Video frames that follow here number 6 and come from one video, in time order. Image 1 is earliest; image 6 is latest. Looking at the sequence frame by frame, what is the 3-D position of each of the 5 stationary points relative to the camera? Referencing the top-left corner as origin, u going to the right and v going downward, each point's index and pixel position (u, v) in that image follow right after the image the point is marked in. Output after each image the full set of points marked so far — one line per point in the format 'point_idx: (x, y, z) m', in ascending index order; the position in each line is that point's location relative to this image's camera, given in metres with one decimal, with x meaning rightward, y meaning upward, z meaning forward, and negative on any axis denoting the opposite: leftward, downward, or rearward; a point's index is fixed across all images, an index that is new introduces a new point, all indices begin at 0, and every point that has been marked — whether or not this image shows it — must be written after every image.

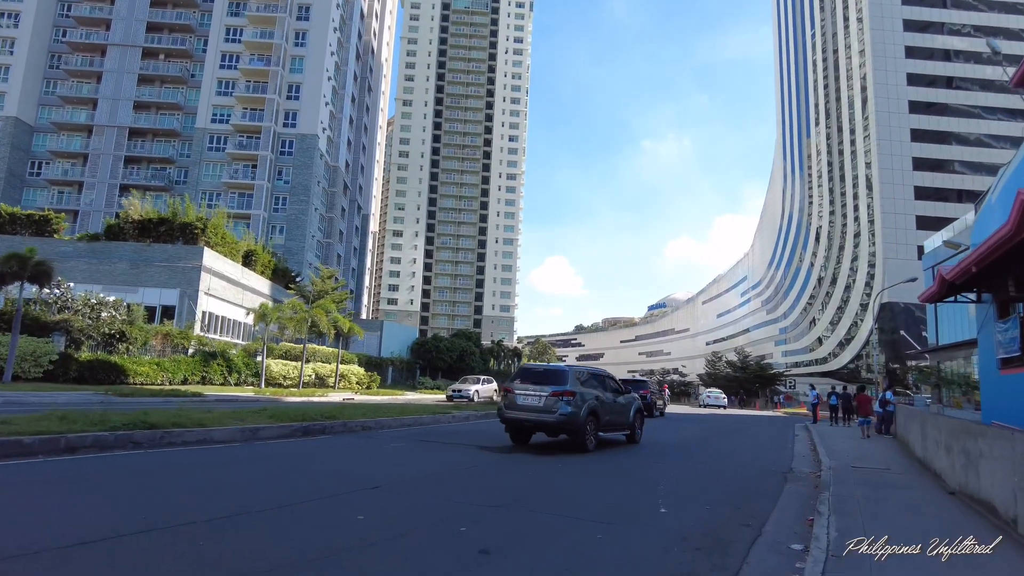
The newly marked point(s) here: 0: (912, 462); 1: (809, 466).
0: (+7.2, -3.1, +12.0) m
1: (+5.2, -3.1, +11.4) m
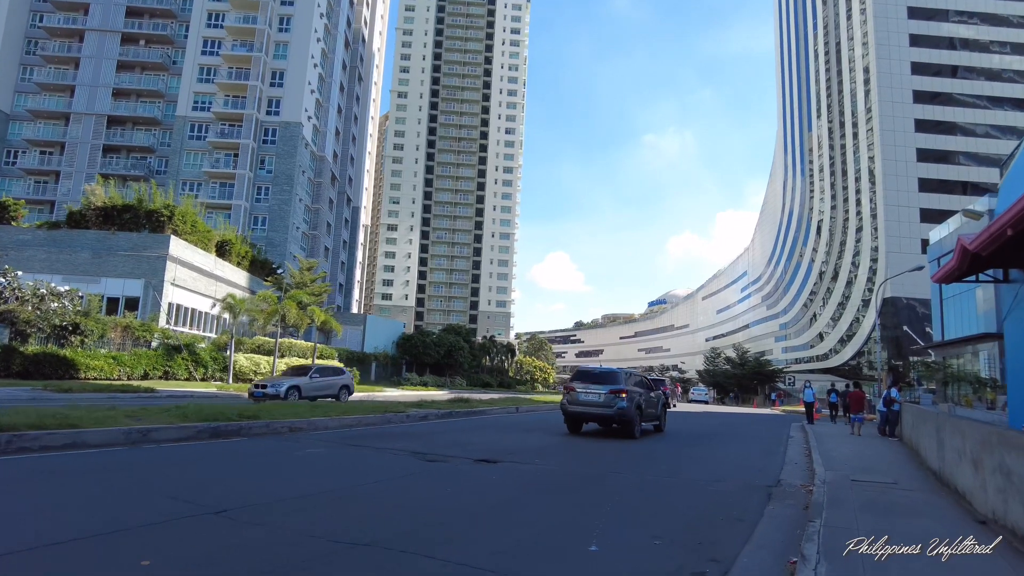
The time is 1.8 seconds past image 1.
0: (+6.3, -2.8, +10.1) m
1: (+4.2, -2.8, +9.6) m
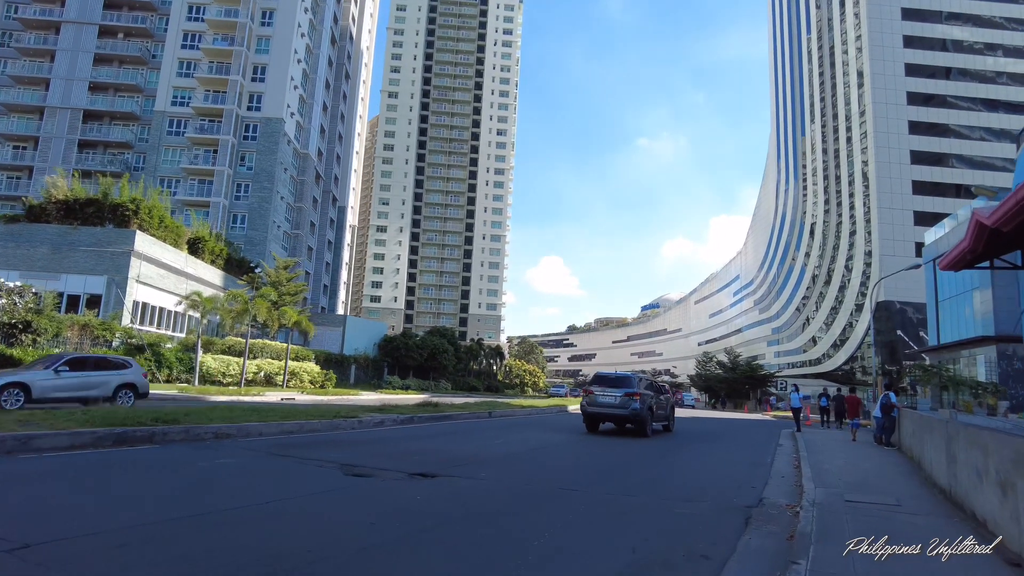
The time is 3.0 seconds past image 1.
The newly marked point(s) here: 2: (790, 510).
0: (+5.5, -2.6, +8.8) m
1: (+3.4, -2.6, +8.2) m
2: (+3.2, -2.5, +7.4) m
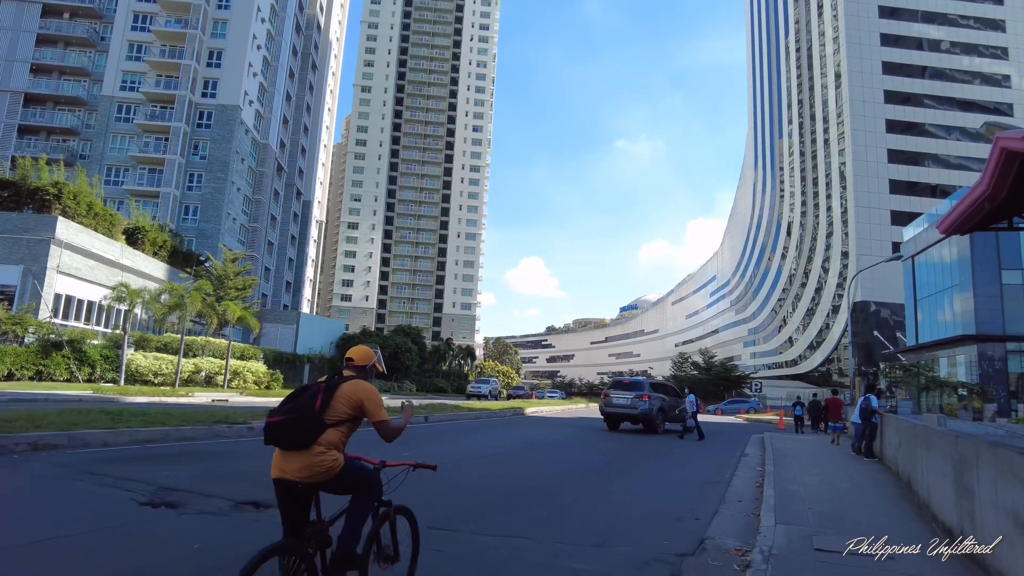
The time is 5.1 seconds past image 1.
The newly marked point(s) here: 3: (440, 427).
0: (+4.1, -2.3, +6.7) m
1: (+2.1, -2.3, +6.1) m
2: (+1.8, -2.2, +5.3) m
3: (-2.0, -3.9, +18.4) m
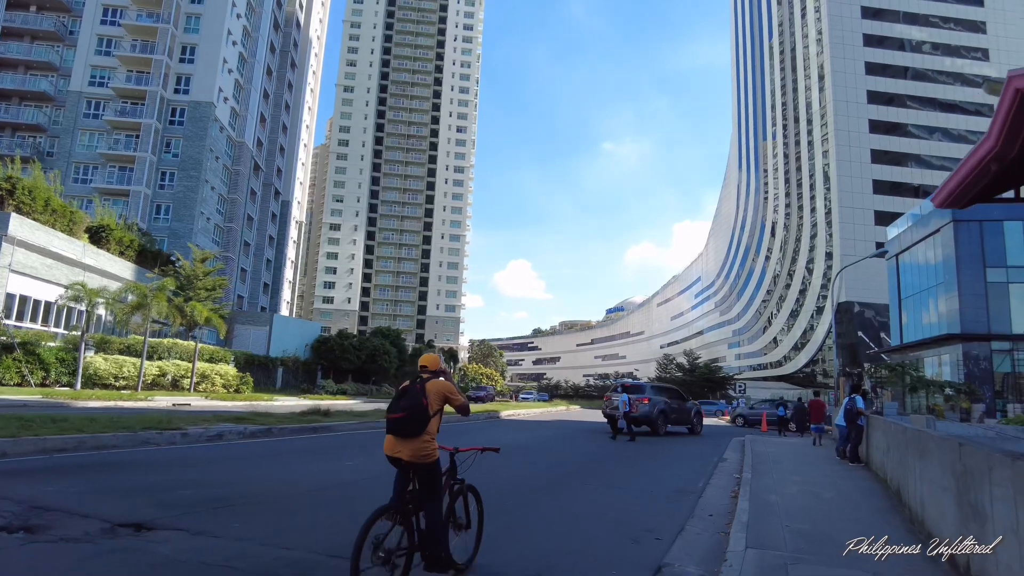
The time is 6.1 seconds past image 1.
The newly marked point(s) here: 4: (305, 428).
0: (+3.5, -2.1, +5.8) m
1: (+1.5, -2.1, +5.2) m
2: (+1.3, -2.0, +4.4) m
3: (-2.9, -3.8, +17.4) m
4: (-4.6, -3.2, +14.9) m
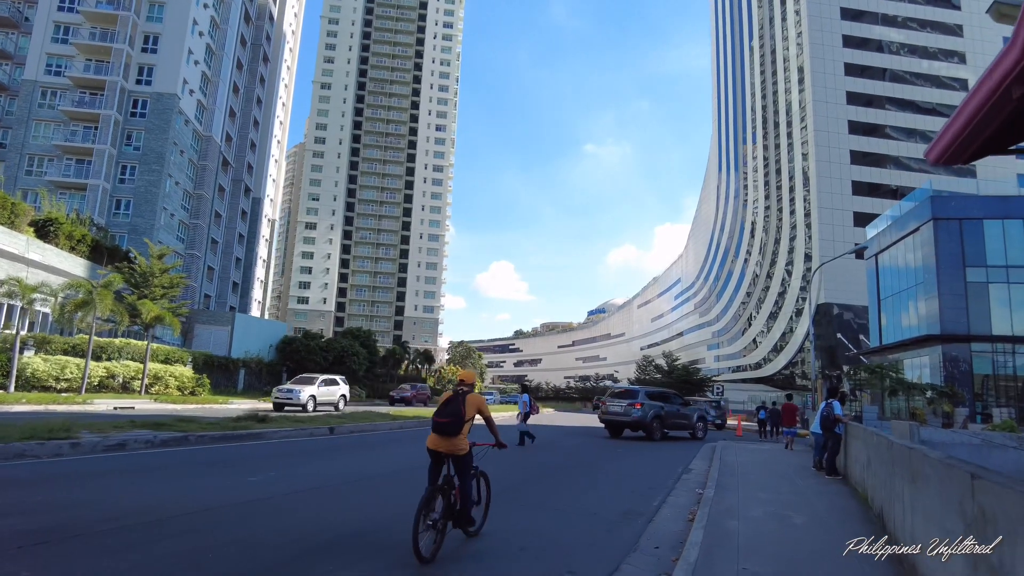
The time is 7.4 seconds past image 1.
0: (+2.7, -2.0, +4.6) m
1: (+0.7, -2.0, +3.9) m
2: (+0.5, -1.9, +3.1) m
3: (-4.0, -3.7, +16.0) m
4: (-5.7, -3.0, +13.5) m
